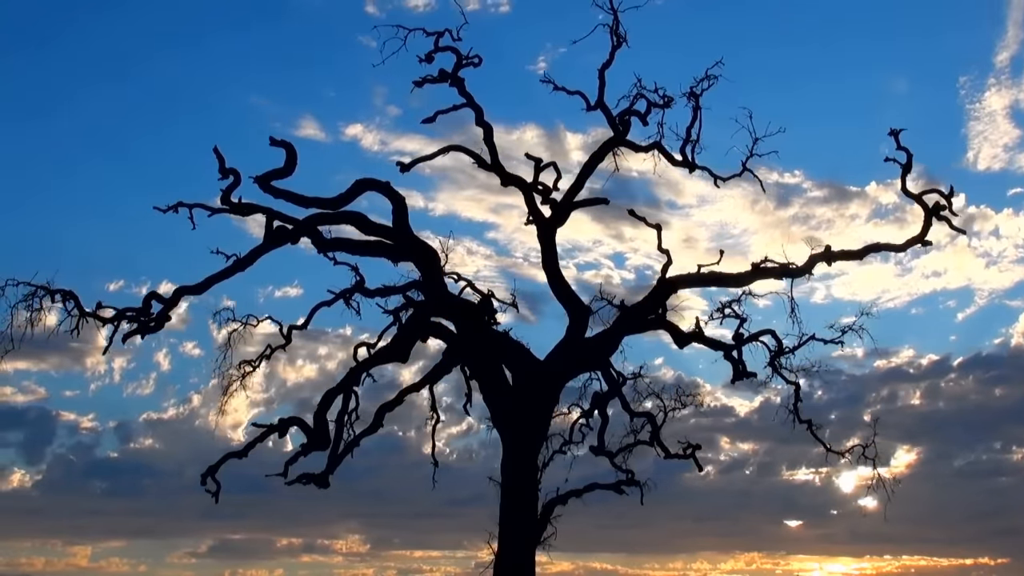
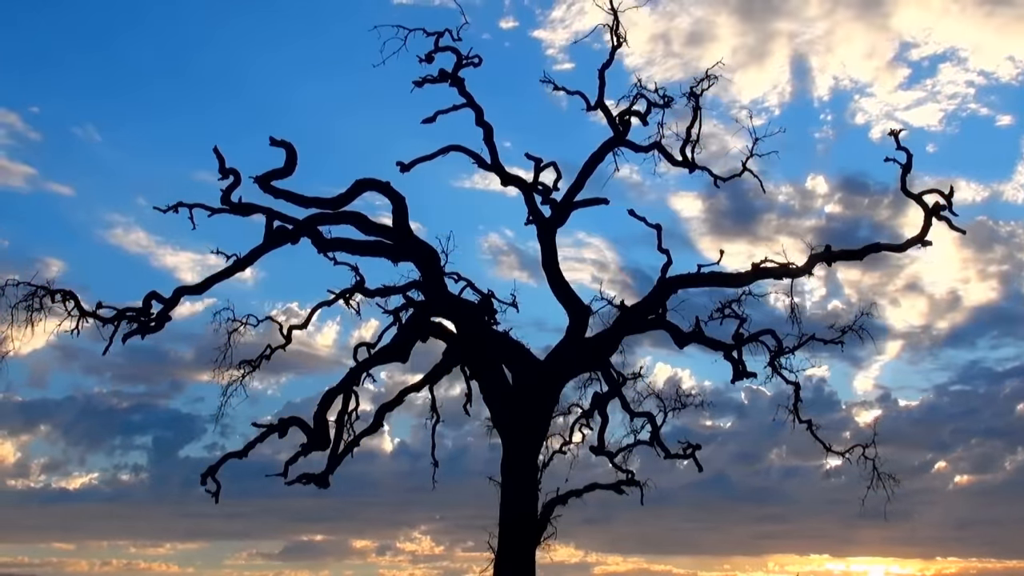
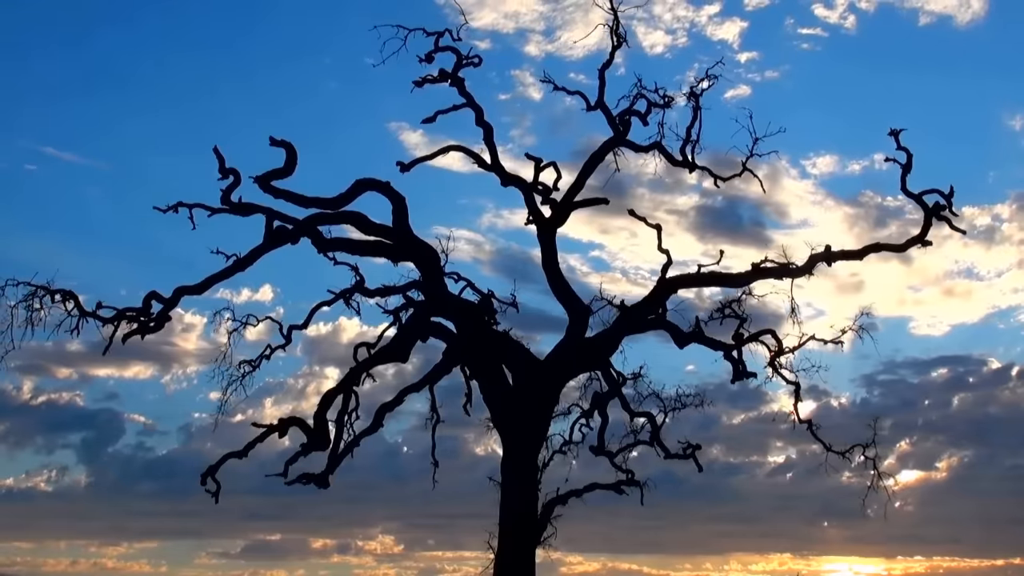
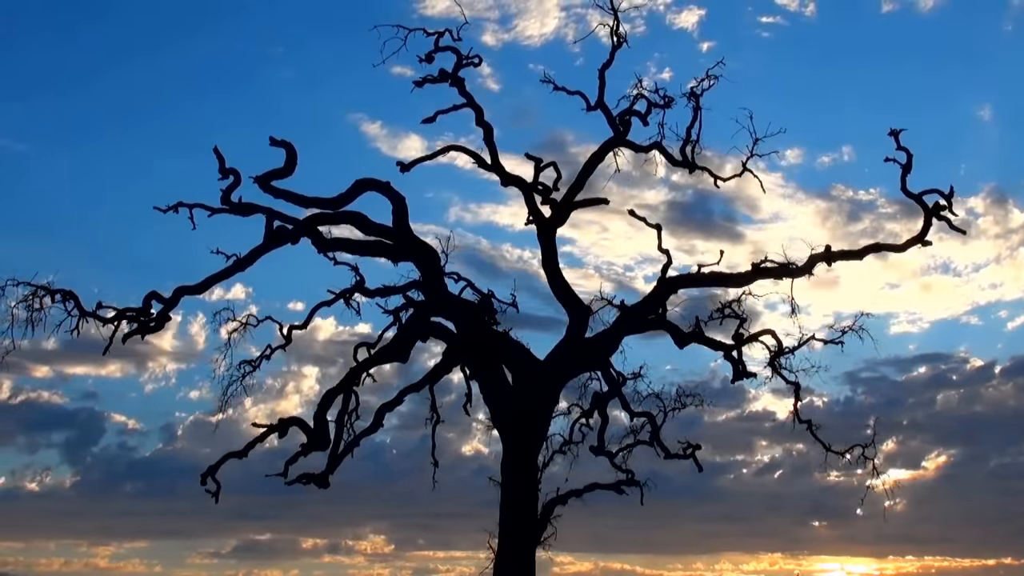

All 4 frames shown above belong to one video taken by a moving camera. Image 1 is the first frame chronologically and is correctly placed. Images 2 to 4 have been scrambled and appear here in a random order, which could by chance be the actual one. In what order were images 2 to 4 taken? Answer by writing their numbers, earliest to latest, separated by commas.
4, 3, 2
